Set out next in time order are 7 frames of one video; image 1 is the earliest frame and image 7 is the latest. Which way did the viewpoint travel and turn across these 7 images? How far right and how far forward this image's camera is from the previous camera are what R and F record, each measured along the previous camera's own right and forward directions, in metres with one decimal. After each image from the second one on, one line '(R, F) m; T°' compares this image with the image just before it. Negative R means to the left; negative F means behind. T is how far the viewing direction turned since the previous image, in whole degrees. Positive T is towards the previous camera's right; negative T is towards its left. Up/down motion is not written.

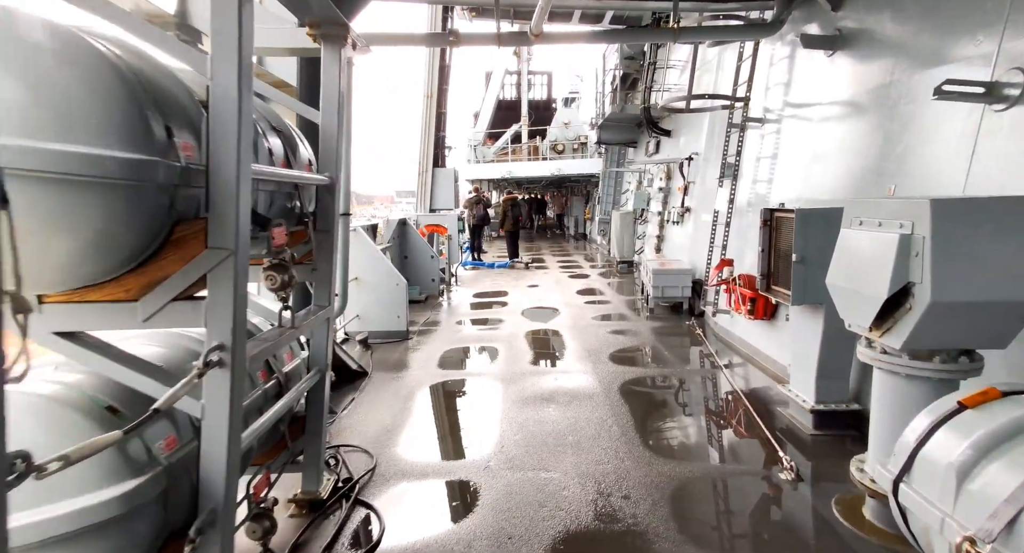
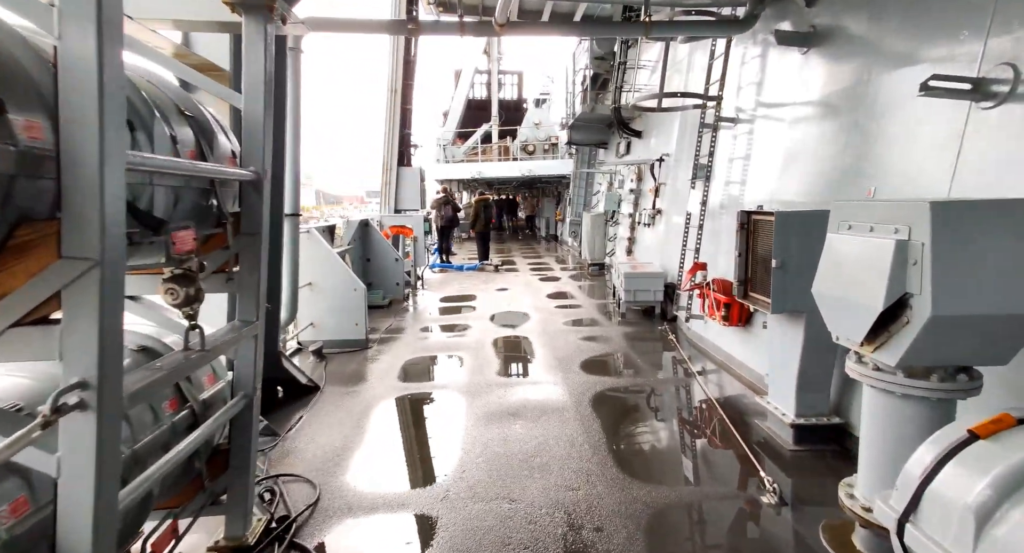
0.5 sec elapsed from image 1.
(+0.1, +0.3) m; +3°
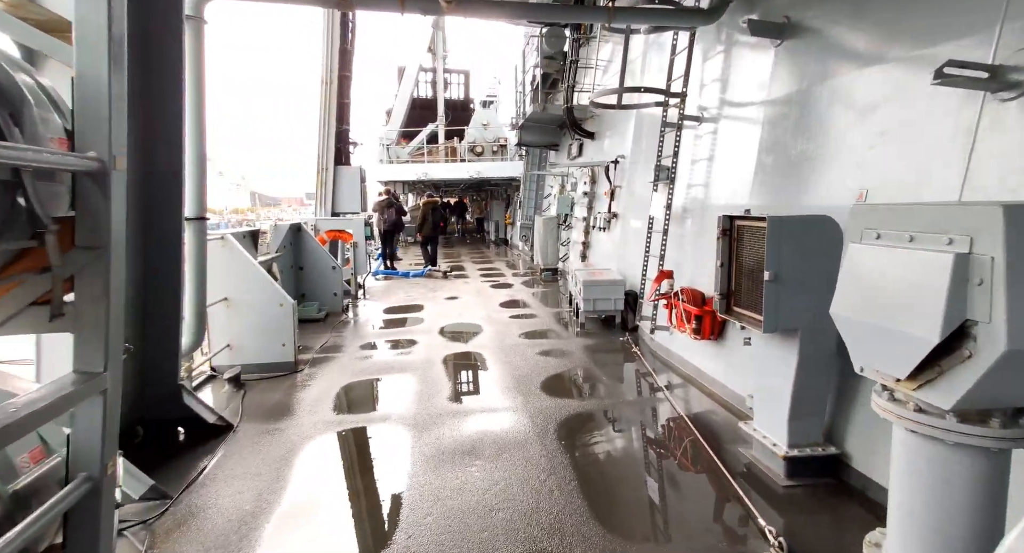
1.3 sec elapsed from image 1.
(0.0, +0.5) m; +6°
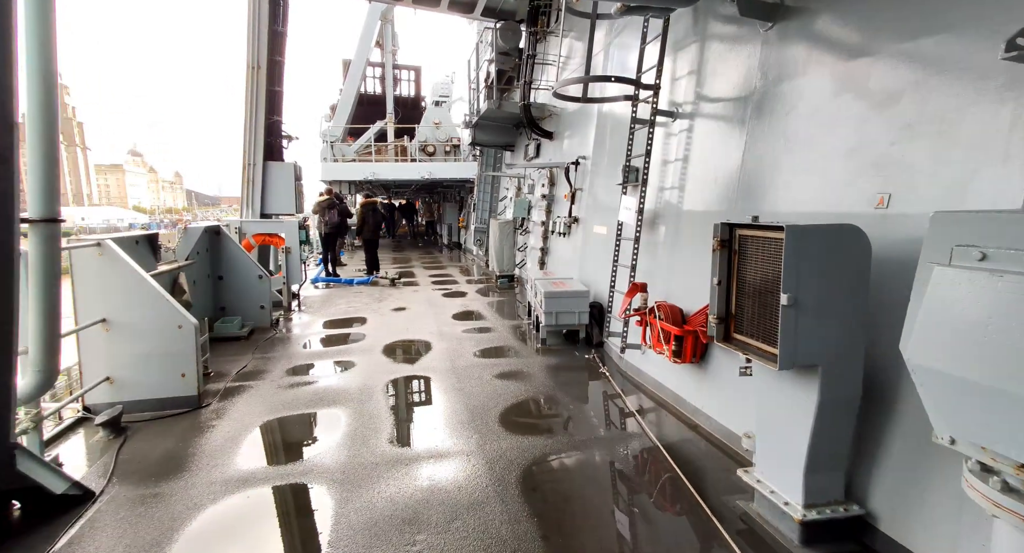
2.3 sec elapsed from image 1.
(0.0, +0.6) m; +5°
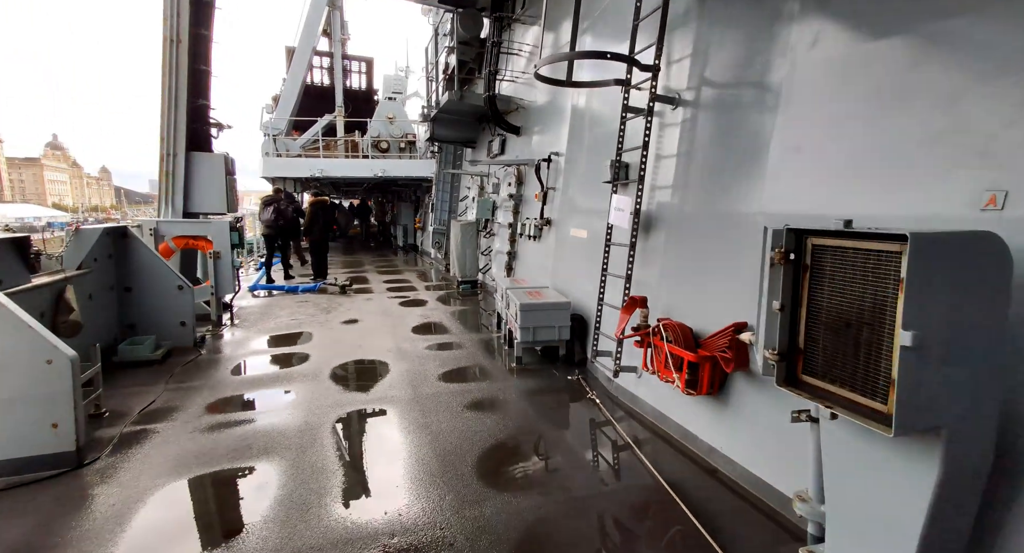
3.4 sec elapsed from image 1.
(-0.1, +0.7) m; +5°
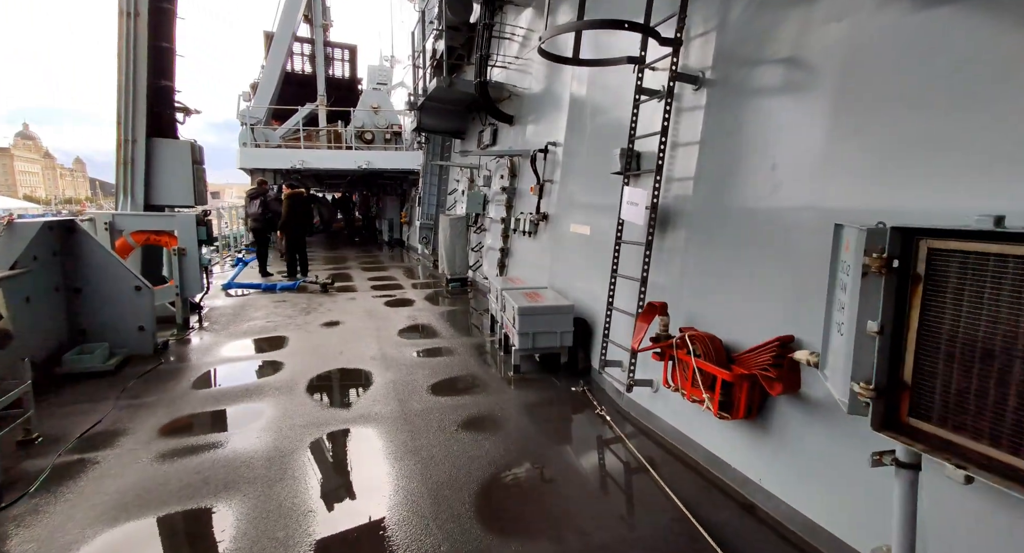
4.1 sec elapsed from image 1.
(-0.1, +0.4) m; +2°
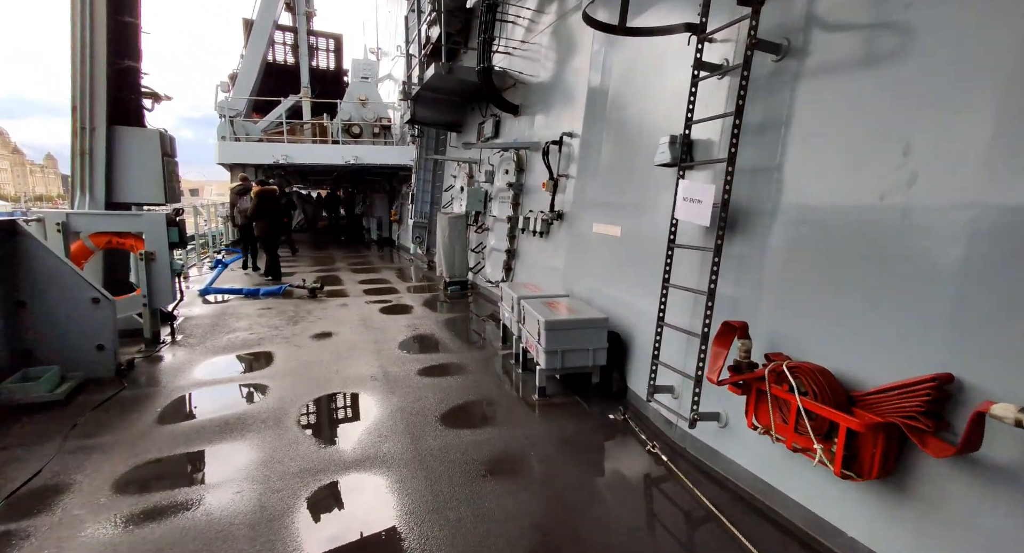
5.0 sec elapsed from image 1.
(-0.3, +0.6) m; +2°
